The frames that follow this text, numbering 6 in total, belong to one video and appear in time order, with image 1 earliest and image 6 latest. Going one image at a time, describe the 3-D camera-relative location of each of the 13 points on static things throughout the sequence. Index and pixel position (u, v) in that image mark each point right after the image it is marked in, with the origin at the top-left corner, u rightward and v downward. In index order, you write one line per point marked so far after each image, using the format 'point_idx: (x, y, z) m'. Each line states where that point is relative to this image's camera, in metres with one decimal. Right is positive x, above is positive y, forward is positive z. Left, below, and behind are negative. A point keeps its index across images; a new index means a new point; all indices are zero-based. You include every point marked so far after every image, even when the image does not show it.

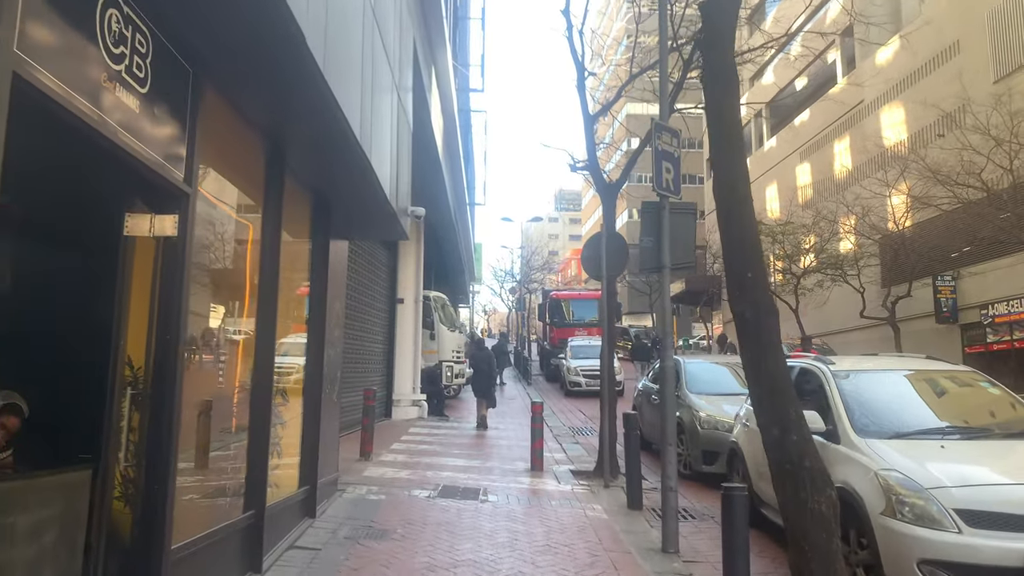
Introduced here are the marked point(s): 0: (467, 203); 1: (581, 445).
0: (-1.0, +2.0, +18.6) m
1: (+1.0, -2.2, +11.2) m
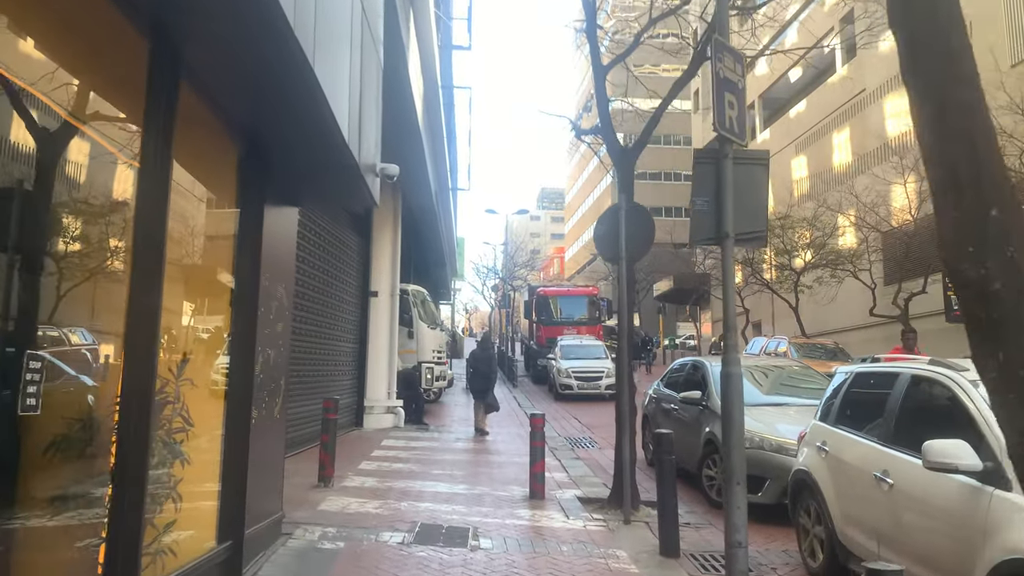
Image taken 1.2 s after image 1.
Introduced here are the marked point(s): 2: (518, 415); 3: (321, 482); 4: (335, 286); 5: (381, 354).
0: (-1.3, +2.2, +17.0) m
1: (+0.9, -2.1, +9.5) m
2: (+0.1, -2.5, +15.3) m
3: (-1.7, -1.8, +7.0) m
4: (-2.6, 0.0, +11.2) m
5: (-2.1, -1.1, +12.6) m
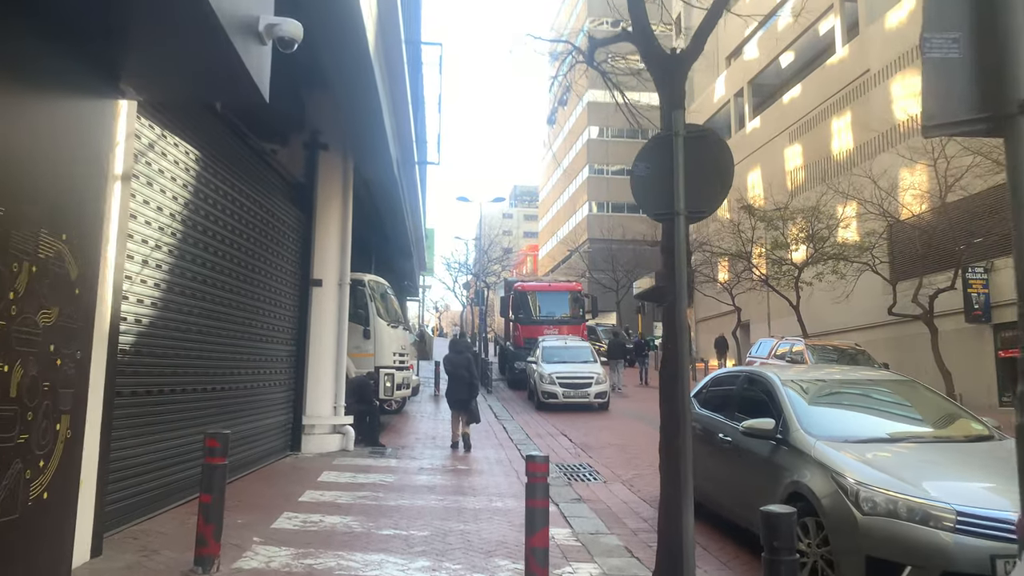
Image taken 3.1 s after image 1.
0: (-1.8, +2.3, +14.4) m
1: (+0.7, -2.0, +7.1) m
2: (-0.3, -2.3, +12.8) m
3: (-1.8, -1.6, +4.5) m
4: (-2.8, +0.2, +8.6) m
5: (-2.4, -0.9, +10.1) m
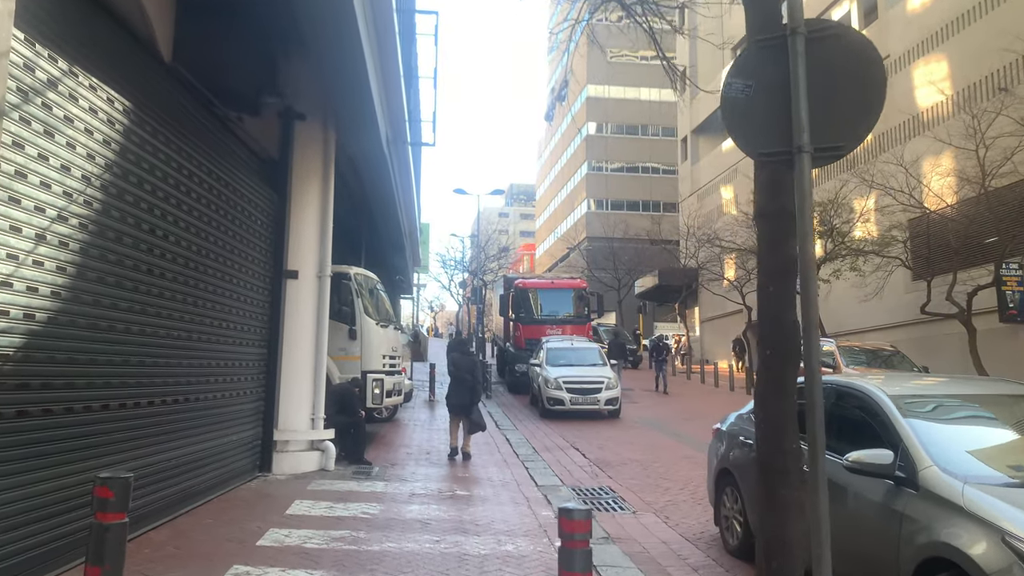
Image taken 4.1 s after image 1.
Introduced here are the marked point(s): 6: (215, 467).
0: (-1.7, +2.4, +13.0) m
1: (+0.8, -1.9, +5.7) m
2: (-0.2, -2.3, +11.4) m
3: (-1.7, -1.5, +3.1) m
4: (-2.8, +0.3, +7.2) m
5: (-2.3, -0.8, +8.7) m
6: (-2.7, -1.6, +7.1) m
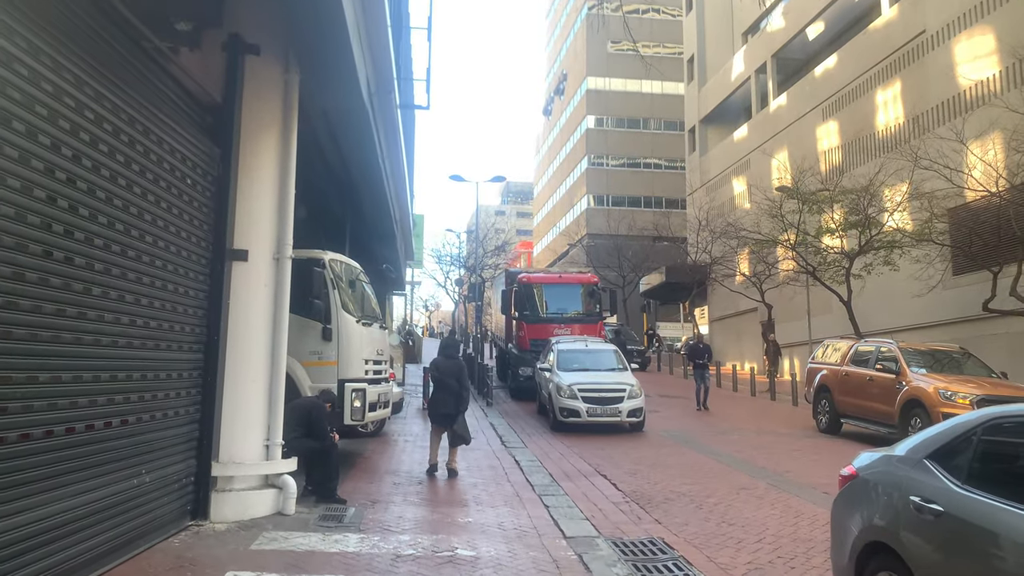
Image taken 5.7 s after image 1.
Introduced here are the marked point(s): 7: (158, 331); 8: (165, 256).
0: (-1.6, +2.6, +10.9) m
1: (+0.9, -1.8, +3.6) m
2: (-0.1, -2.1, +9.3) m
3: (-1.5, -1.4, +1.0) m
4: (-2.6, +0.4, +5.1) m
5: (-2.1, -0.7, +6.6) m
6: (-2.5, -1.5, +5.0) m
7: (-2.6, -0.3, +5.8) m
8: (-2.6, +0.2, +5.9) m
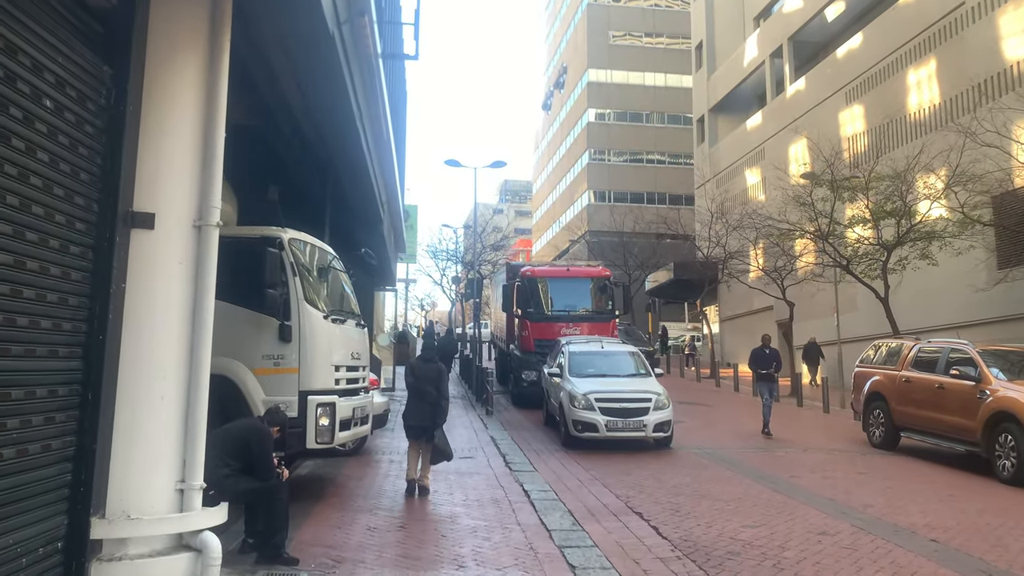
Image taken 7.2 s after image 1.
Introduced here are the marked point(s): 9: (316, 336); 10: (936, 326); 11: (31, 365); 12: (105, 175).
0: (-1.5, +2.7, +9.0) m
1: (+1.0, -1.6, +1.7) m
2: (0.0, -2.0, +7.4) m
3: (-1.4, -1.3, -0.9) m
4: (-2.5, +0.5, +3.2) m
5: (-2.1, -0.6, +4.7) m
6: (-2.5, -1.4, +3.1) m
7: (-2.5, -0.2, +3.8) m
8: (-2.5, +0.3, +4.0) m
9: (-1.8, -0.4, +7.1) m
10: (+10.3, -1.0, +19.3) m
11: (-2.5, -0.4, +4.0) m
12: (-2.4, +0.6, +4.8) m
